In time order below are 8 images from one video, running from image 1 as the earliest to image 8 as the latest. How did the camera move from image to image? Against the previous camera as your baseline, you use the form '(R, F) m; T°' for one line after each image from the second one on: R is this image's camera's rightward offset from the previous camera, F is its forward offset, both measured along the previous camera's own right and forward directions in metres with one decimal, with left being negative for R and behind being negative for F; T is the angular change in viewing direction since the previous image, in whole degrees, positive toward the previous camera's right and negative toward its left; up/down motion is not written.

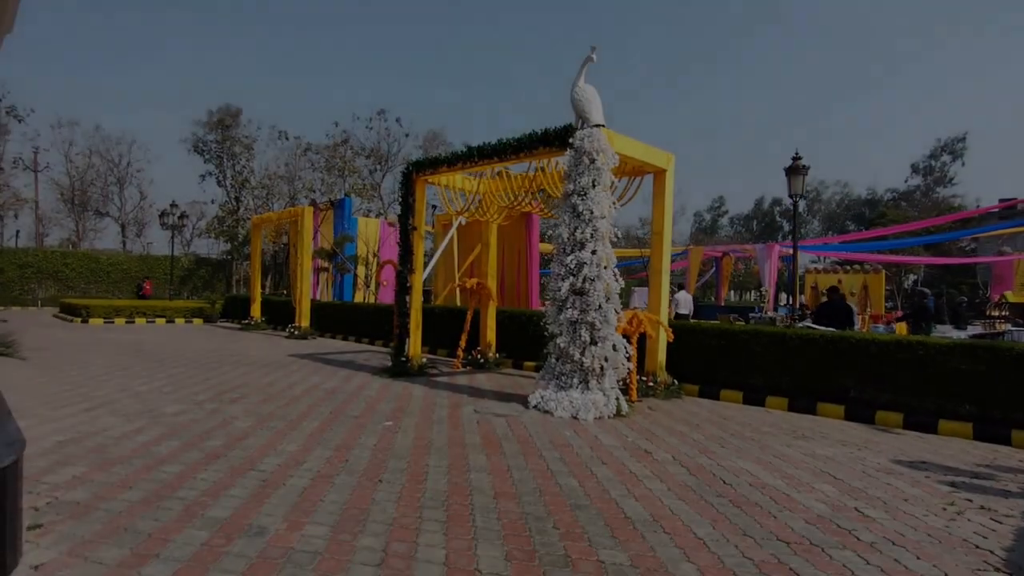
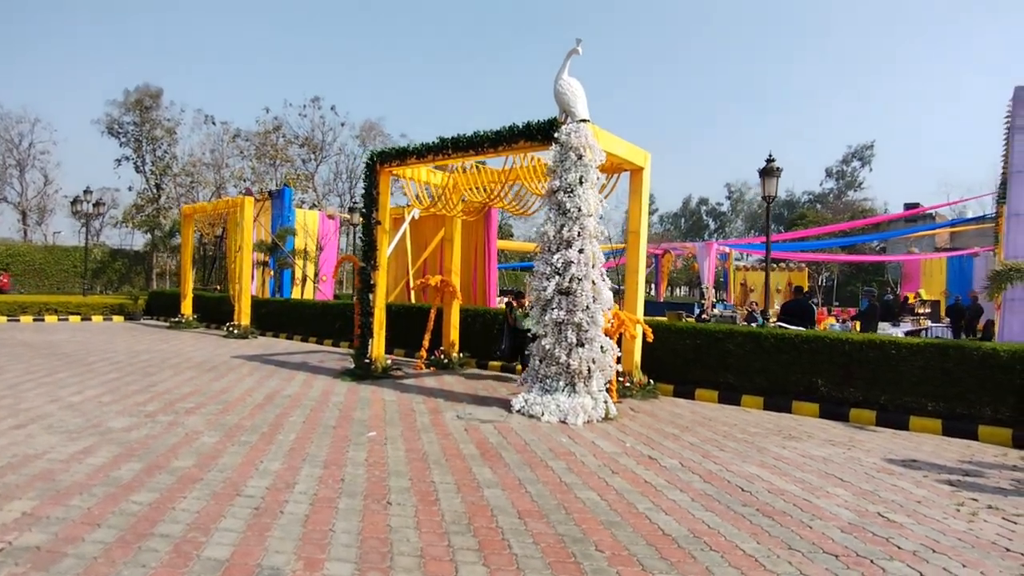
(-0.7, +0.4) m; +7°
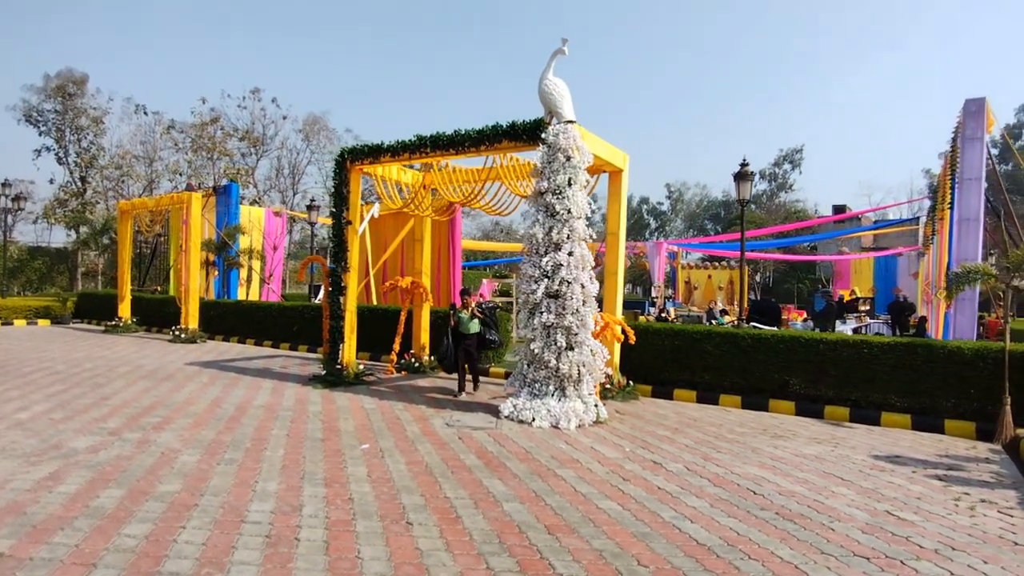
(-0.6, +0.2) m; +6°
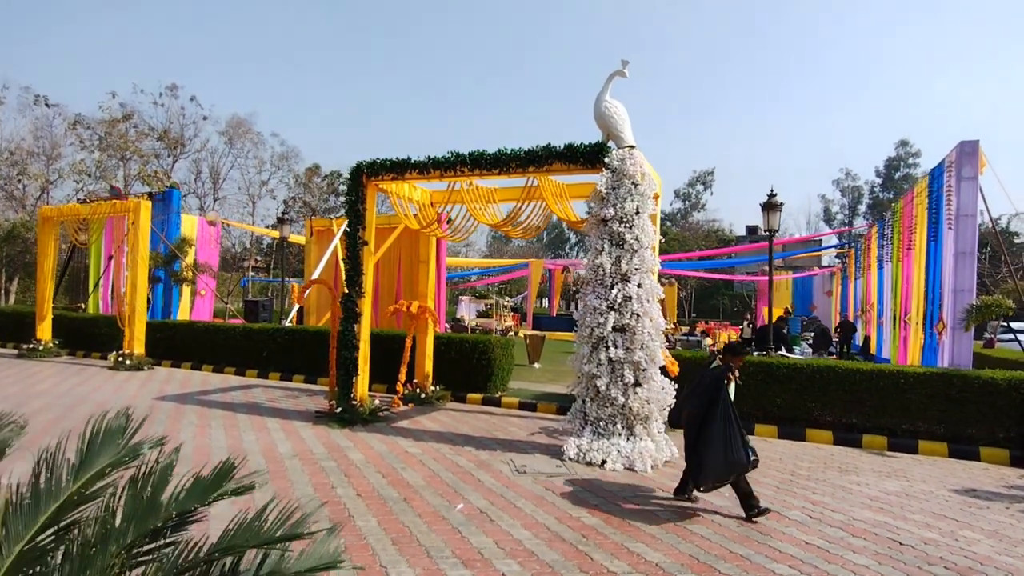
(-1.7, +0.8) m; +9°
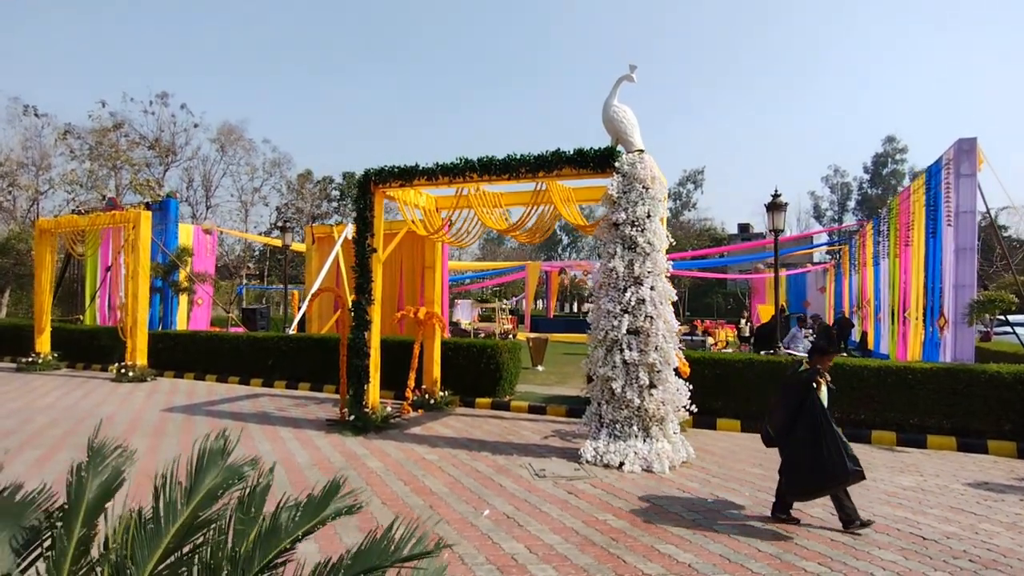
(-0.3, 0.0) m; +1°
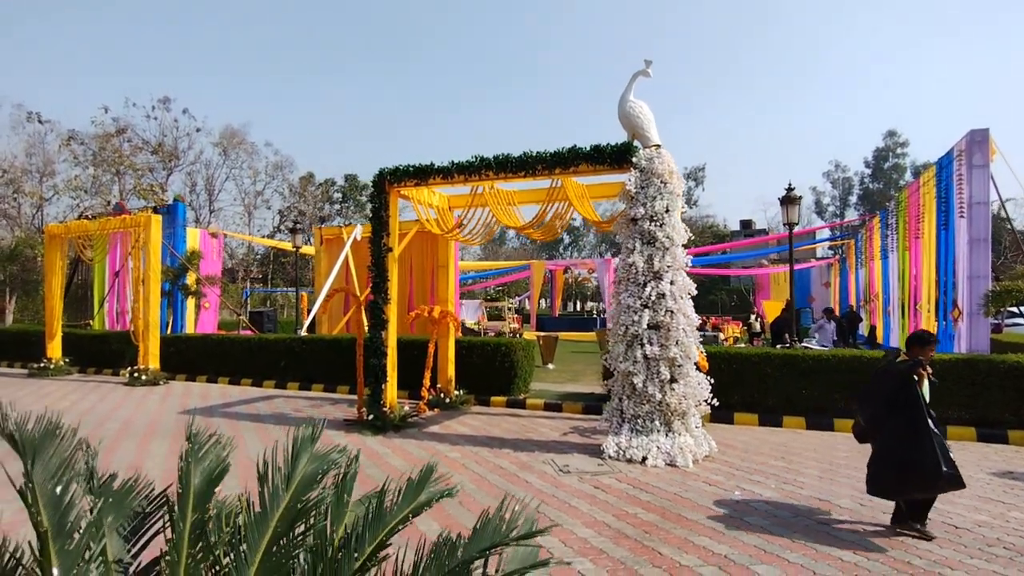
(-0.2, 0.0) m; 0°
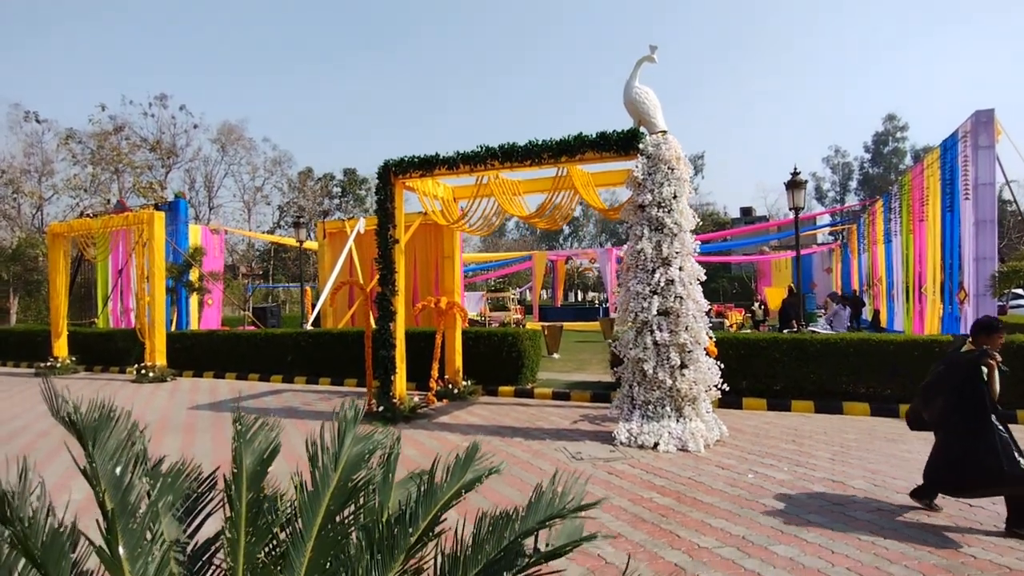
(-0.1, 0.0) m; 0°
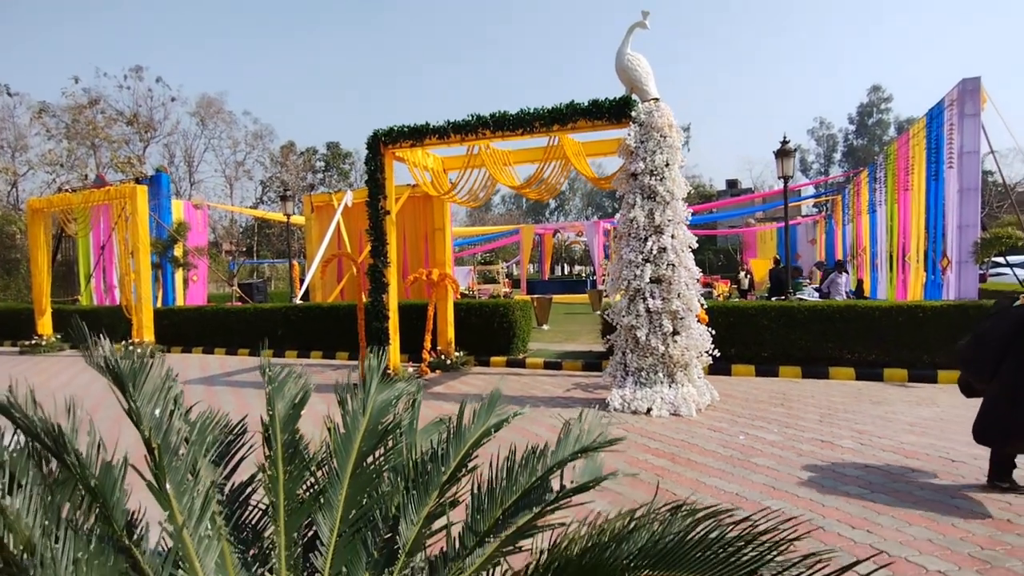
(-0.1, 0.0) m; +1°
